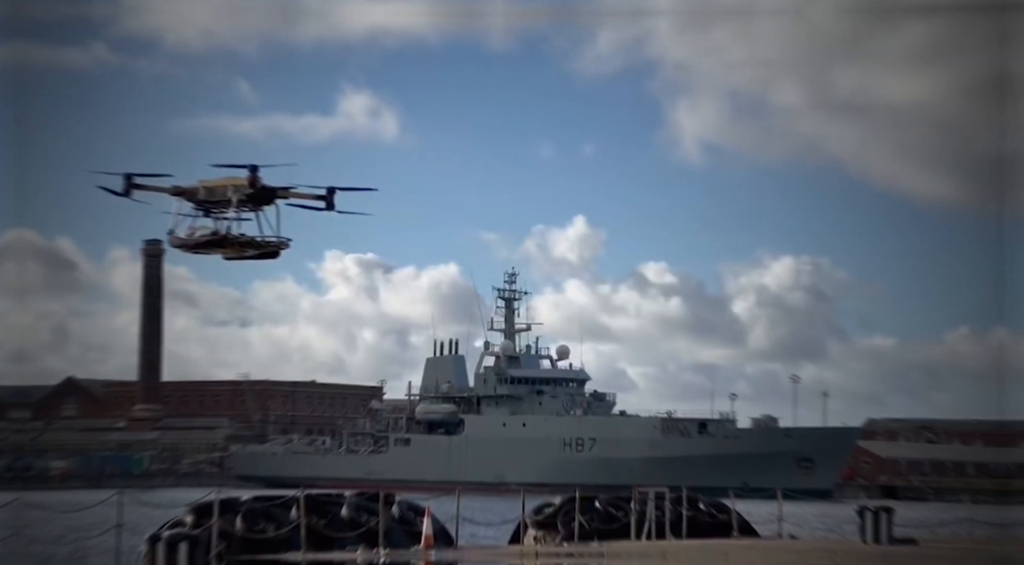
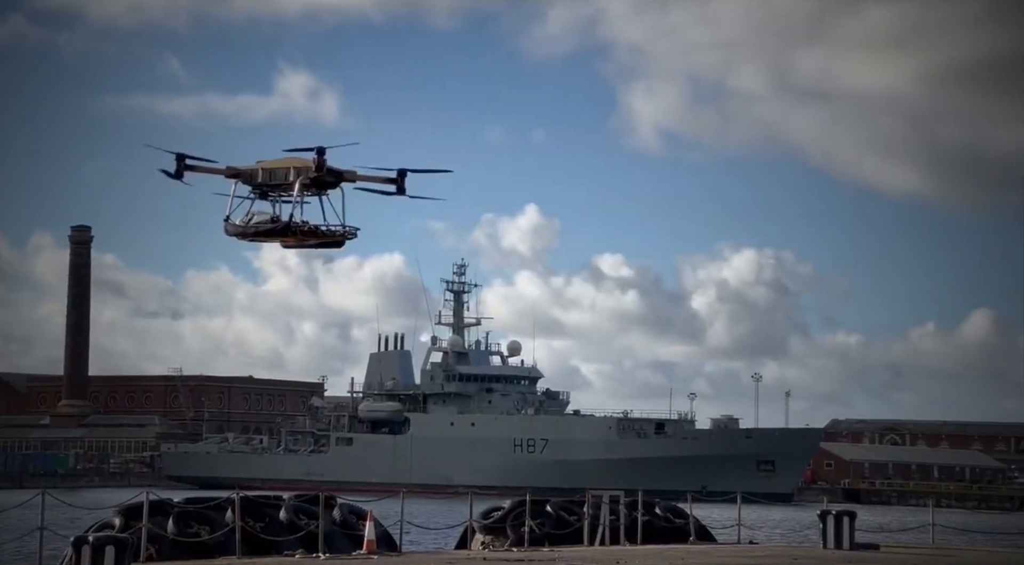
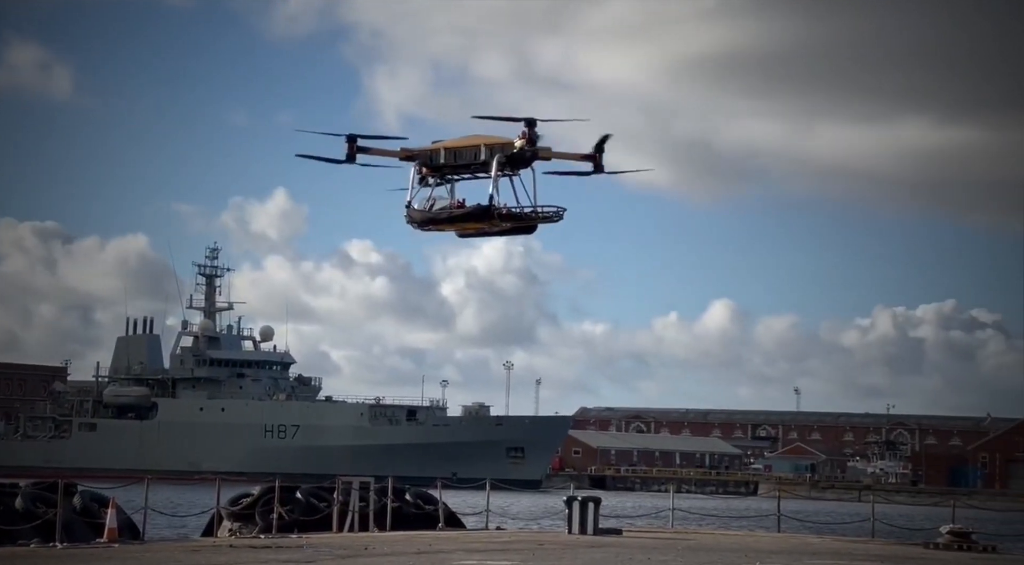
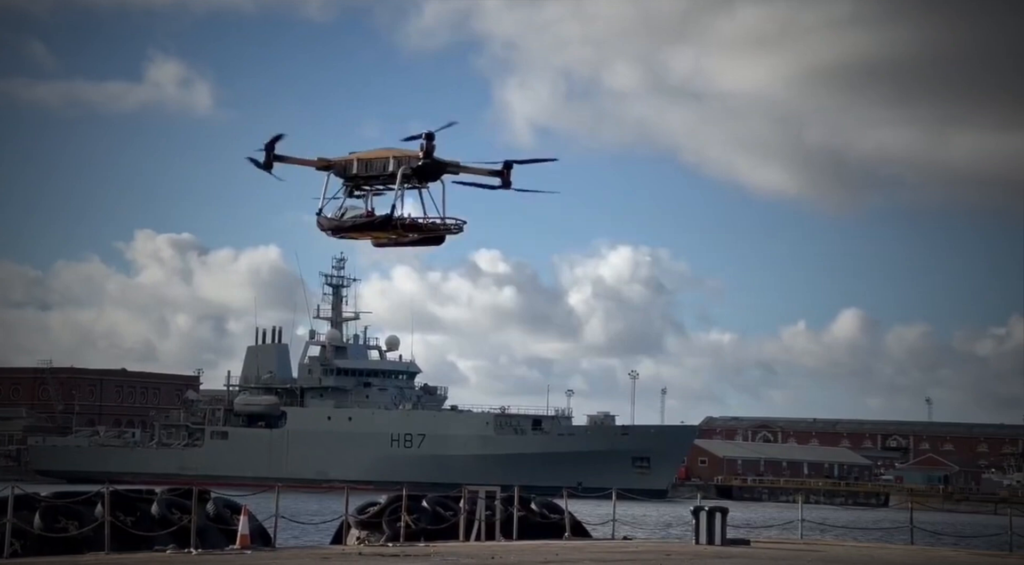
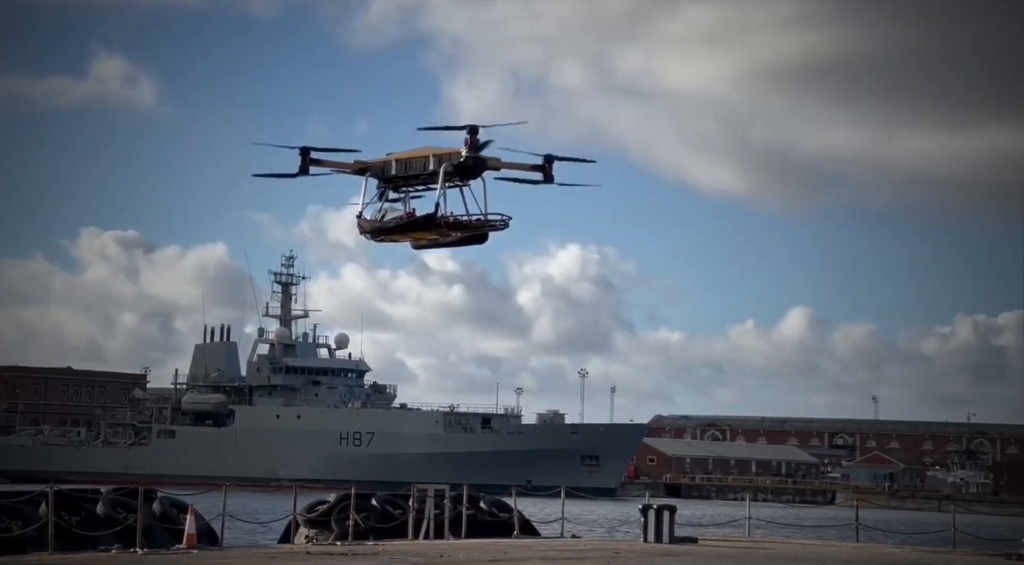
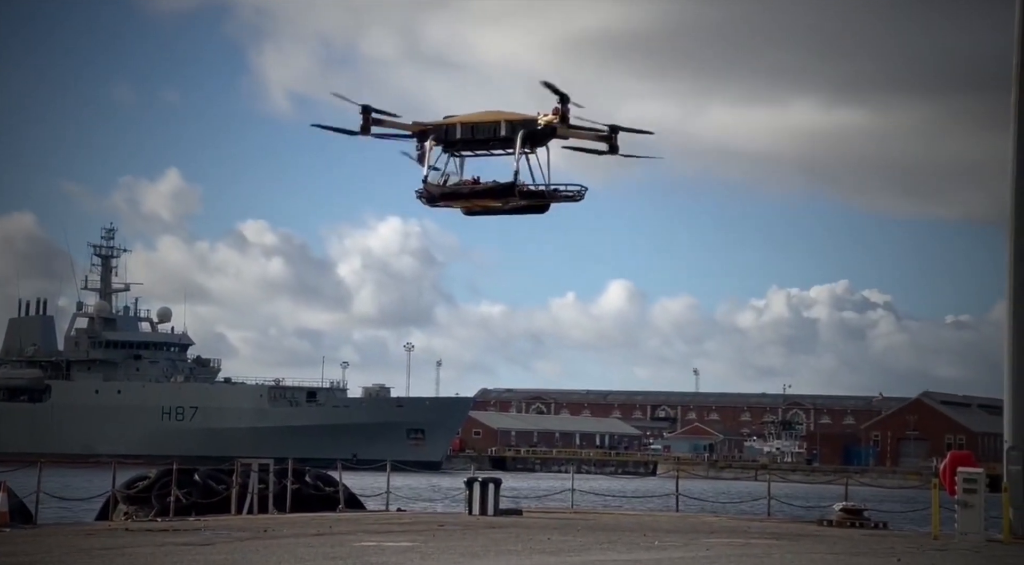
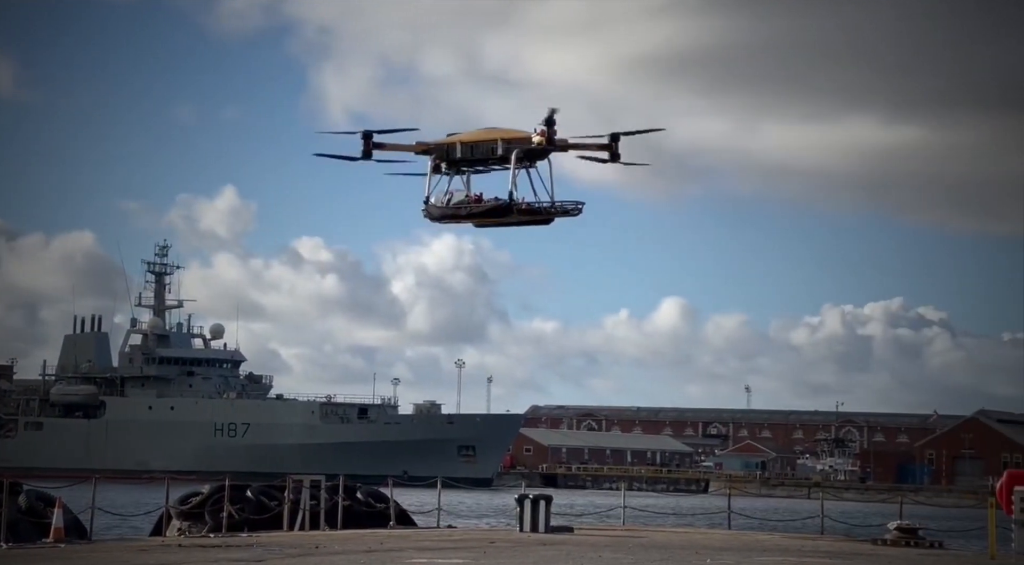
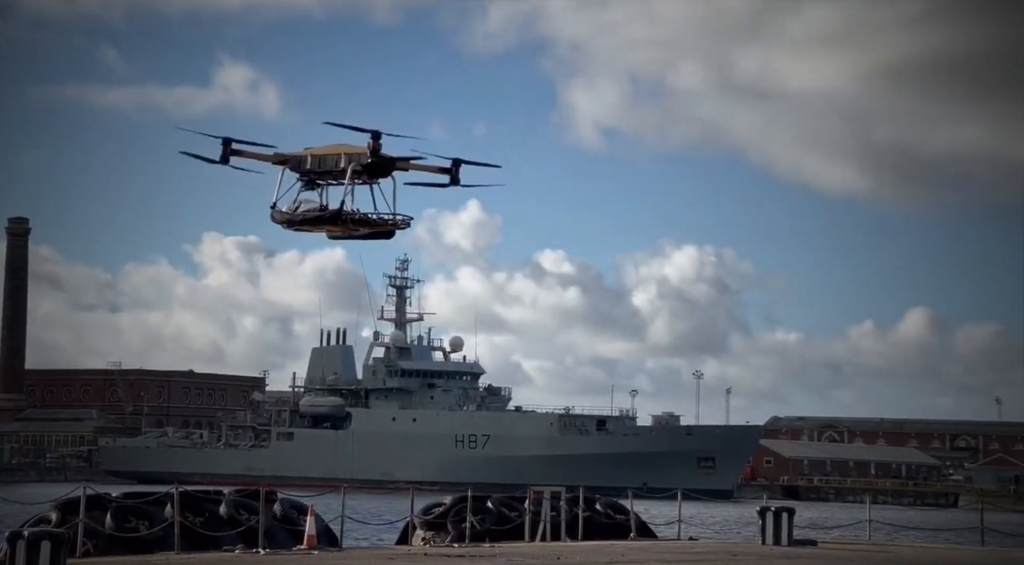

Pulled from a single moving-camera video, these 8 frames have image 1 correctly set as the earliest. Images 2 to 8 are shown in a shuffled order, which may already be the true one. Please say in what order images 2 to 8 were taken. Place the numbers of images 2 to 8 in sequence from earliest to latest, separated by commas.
2, 8, 4, 5, 3, 7, 6
